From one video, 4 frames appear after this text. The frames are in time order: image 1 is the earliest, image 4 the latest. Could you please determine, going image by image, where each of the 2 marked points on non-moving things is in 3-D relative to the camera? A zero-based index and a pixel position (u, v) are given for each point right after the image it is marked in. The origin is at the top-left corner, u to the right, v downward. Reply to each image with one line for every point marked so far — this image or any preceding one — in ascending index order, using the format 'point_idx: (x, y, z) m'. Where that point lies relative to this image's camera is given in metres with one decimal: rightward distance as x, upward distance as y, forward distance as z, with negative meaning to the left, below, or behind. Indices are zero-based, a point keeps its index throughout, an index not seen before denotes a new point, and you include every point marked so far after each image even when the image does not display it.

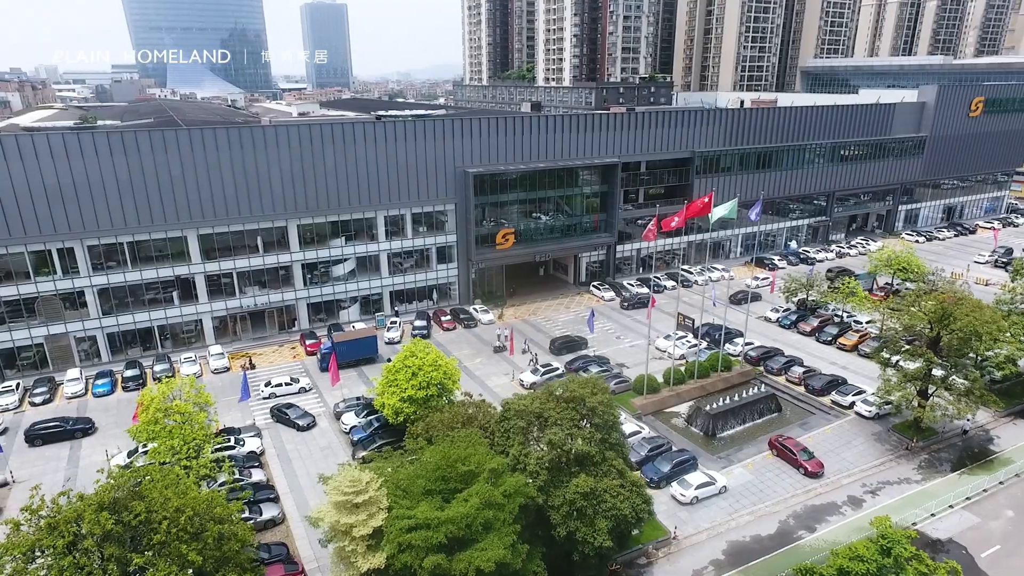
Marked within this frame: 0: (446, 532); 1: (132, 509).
0: (-1.9, -7.4, +19.3) m
1: (-10.4, -6.0, +17.5) m
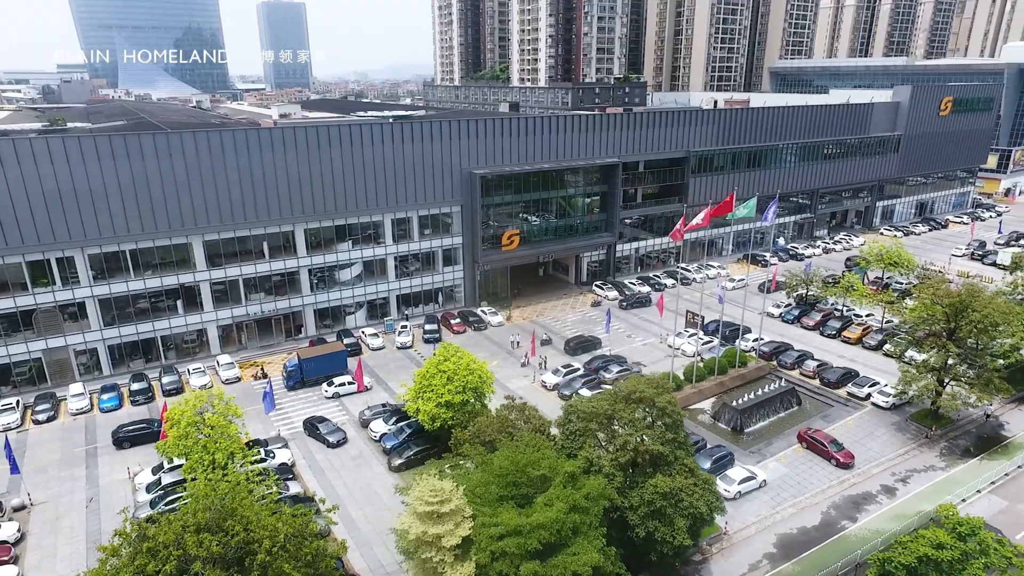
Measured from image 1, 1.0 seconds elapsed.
0: (+0.8, -7.5, +19.1) m
1: (-7.5, -6.3, +16.8) m
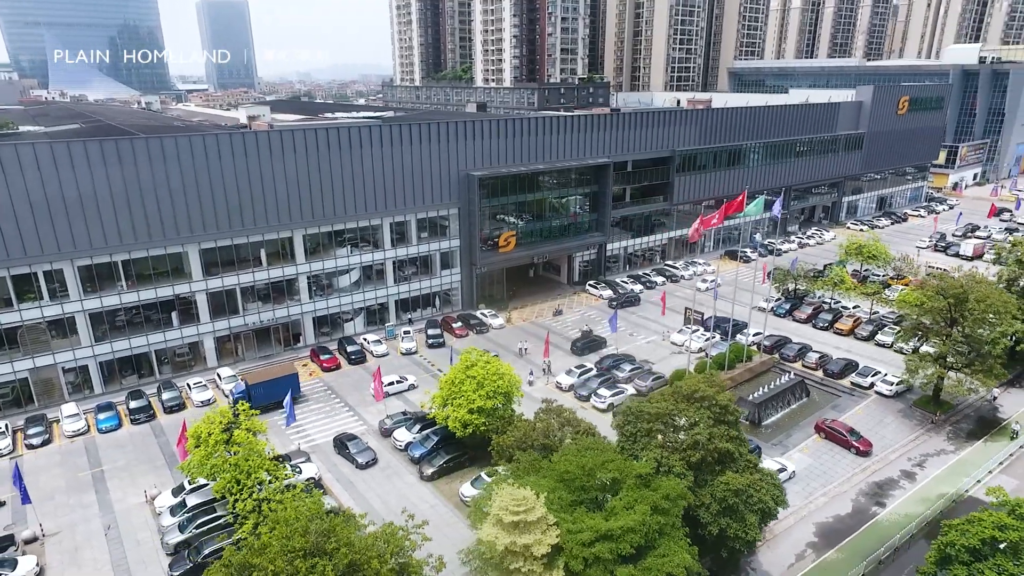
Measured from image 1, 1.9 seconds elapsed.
0: (+3.5, -7.6, +19.1) m
1: (-4.6, -6.6, +16.1) m
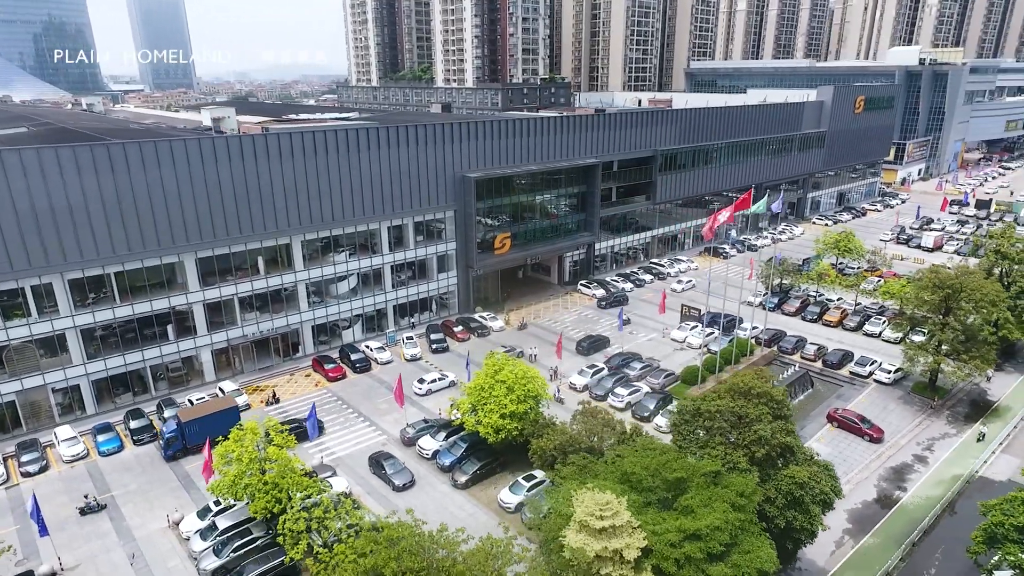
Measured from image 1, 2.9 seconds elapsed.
0: (+6.2, -7.6, +19.3) m
1: (-1.7, -6.9, +15.6) m
